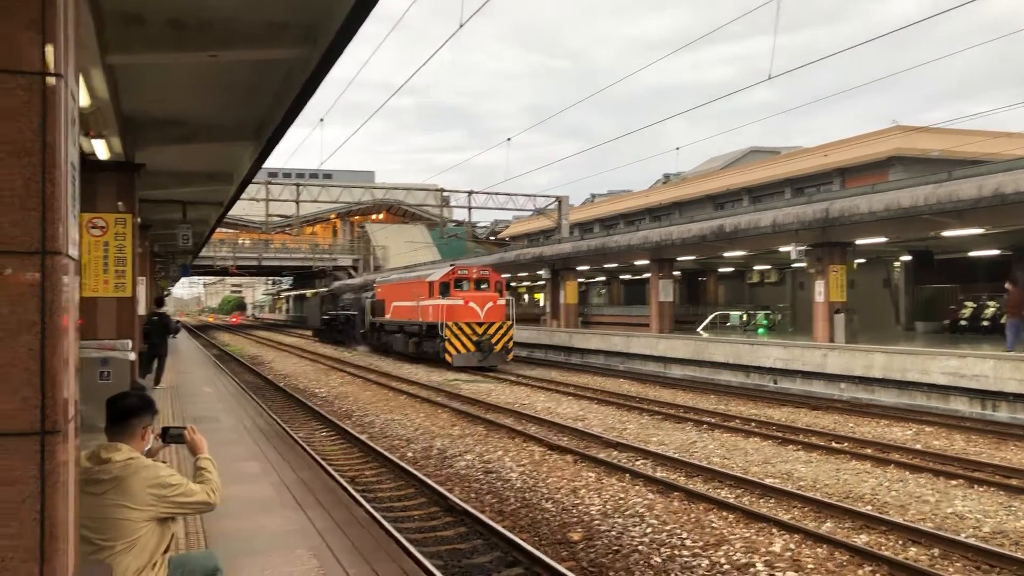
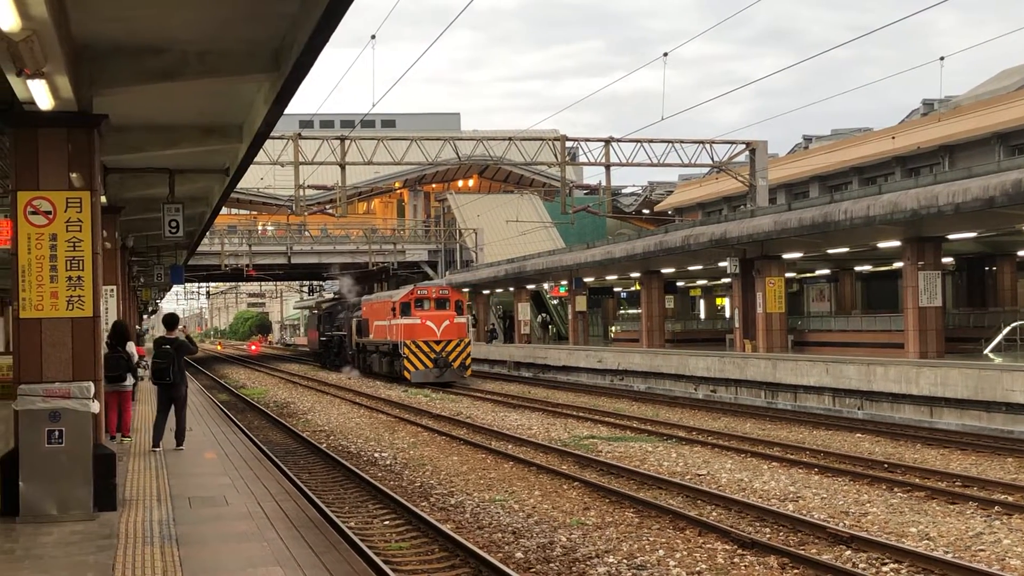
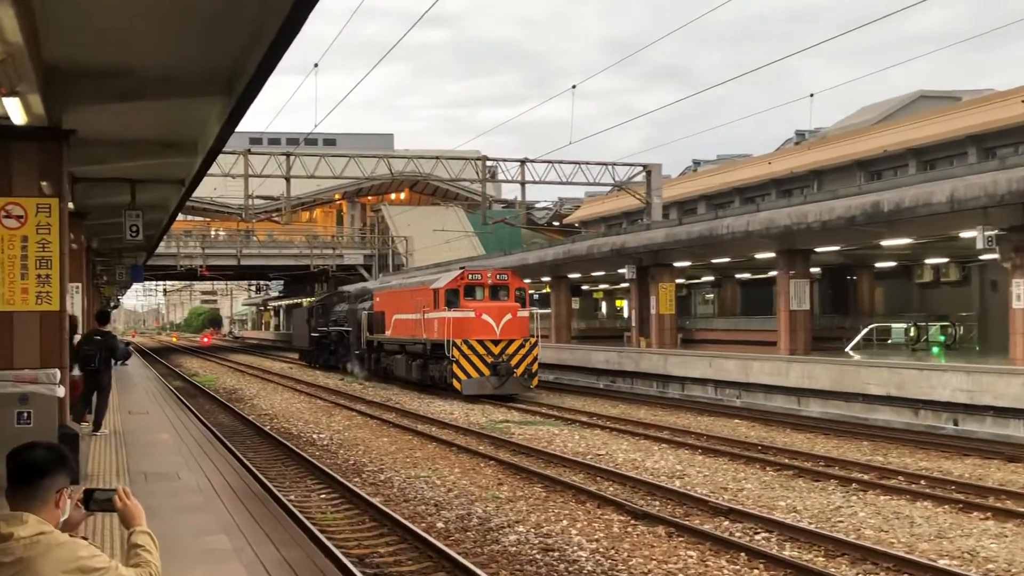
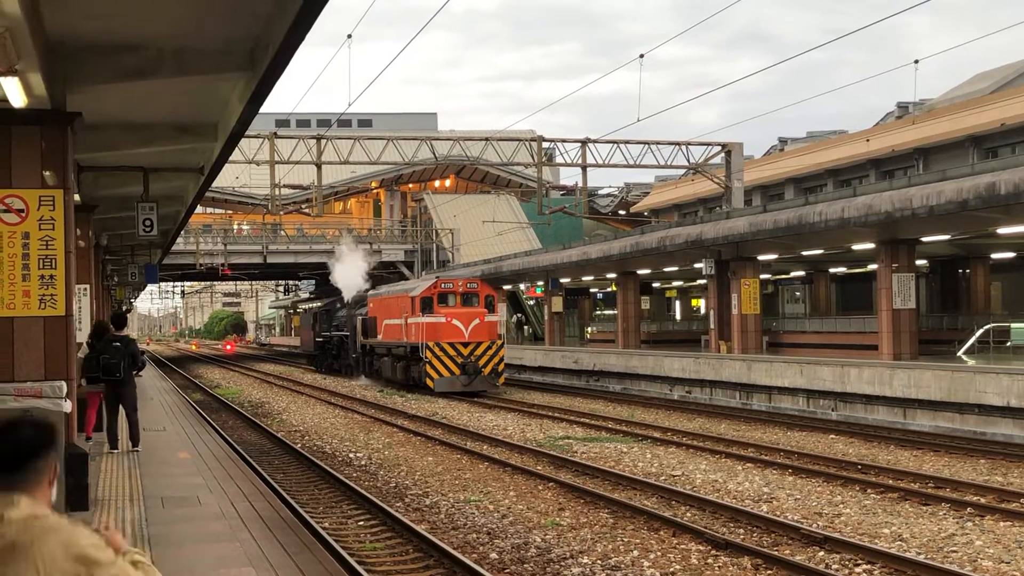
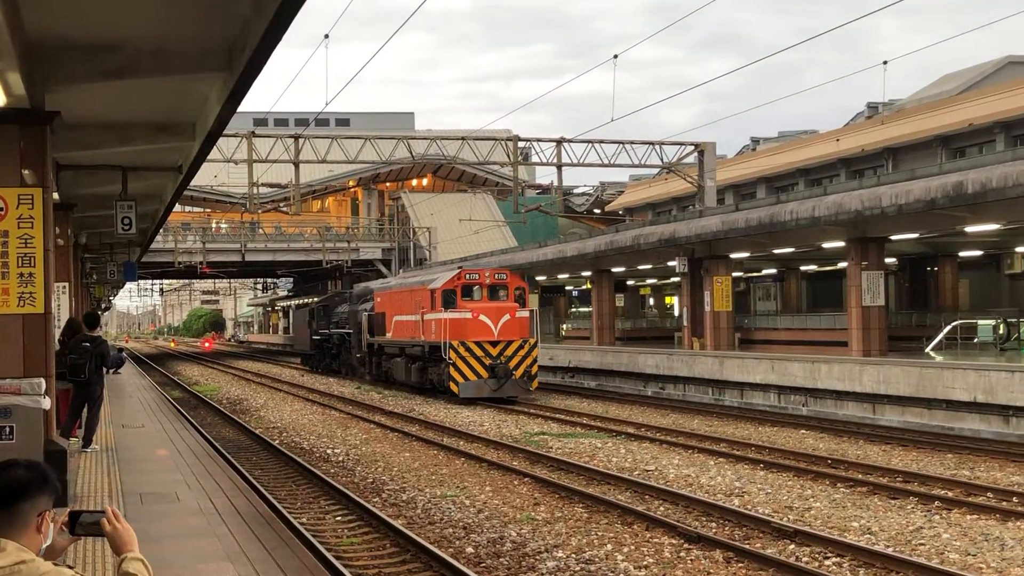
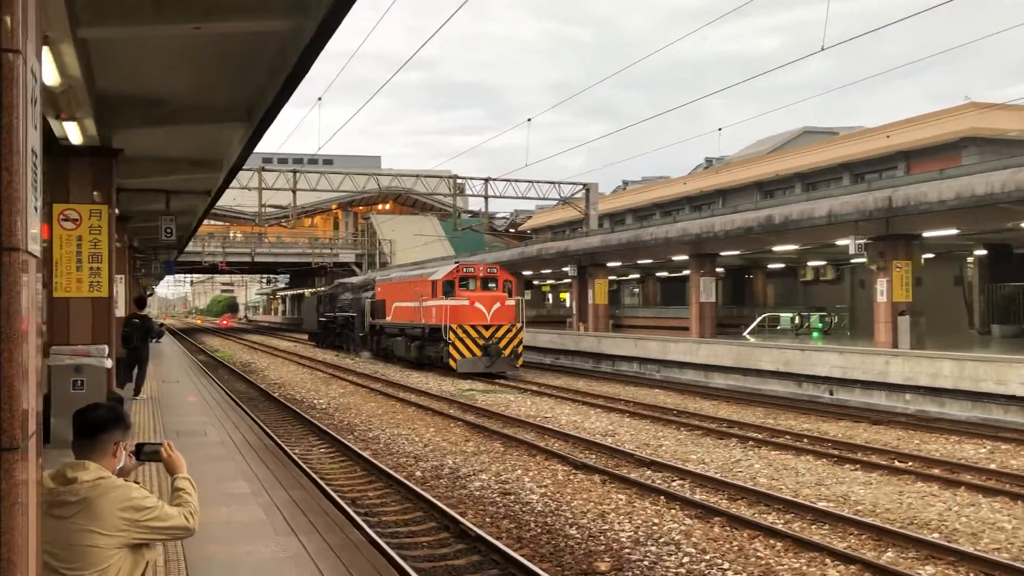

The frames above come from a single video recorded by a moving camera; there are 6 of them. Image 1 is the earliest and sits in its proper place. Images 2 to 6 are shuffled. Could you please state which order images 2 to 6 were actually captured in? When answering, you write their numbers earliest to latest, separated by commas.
6, 3, 5, 4, 2
